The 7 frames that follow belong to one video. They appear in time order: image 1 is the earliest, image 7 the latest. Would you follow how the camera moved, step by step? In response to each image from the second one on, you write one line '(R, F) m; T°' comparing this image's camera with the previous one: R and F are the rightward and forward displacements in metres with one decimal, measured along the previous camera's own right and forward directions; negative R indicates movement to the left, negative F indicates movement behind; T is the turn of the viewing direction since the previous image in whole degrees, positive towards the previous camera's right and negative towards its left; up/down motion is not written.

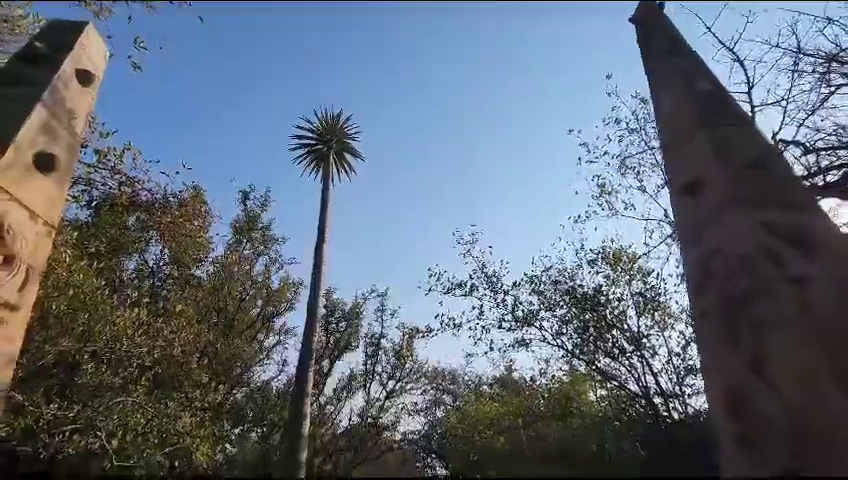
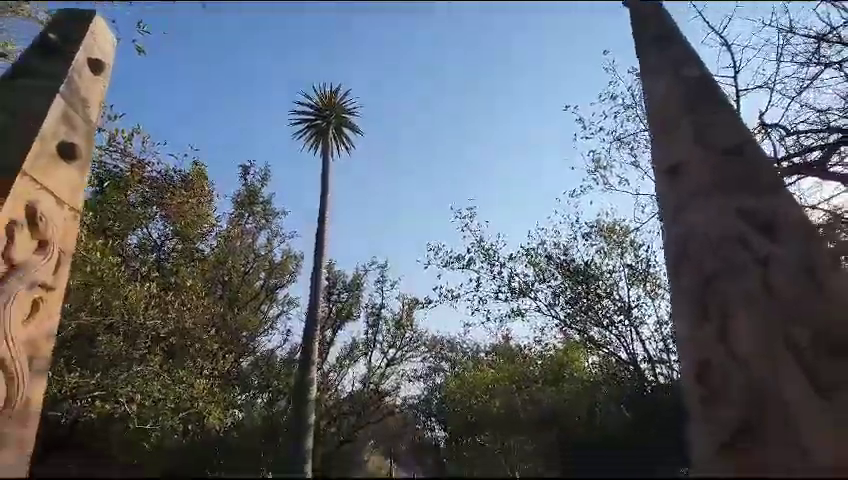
(0.0, -0.2) m; 0°
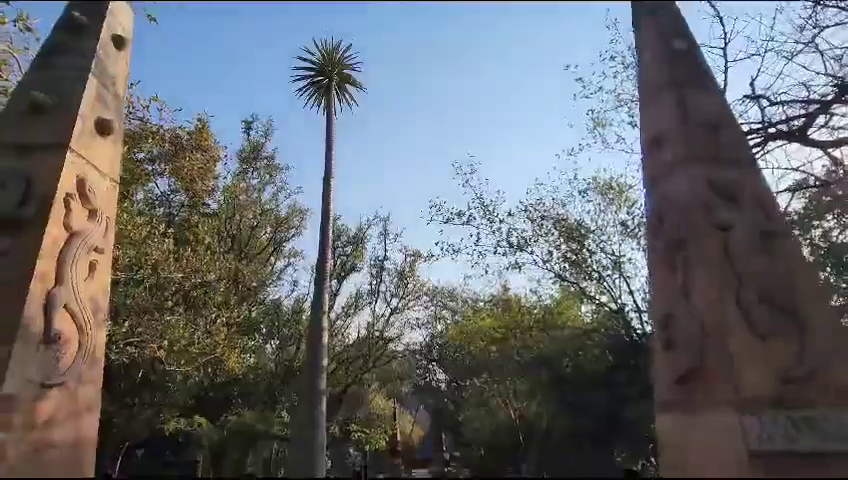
(0.0, -0.4) m; 0°
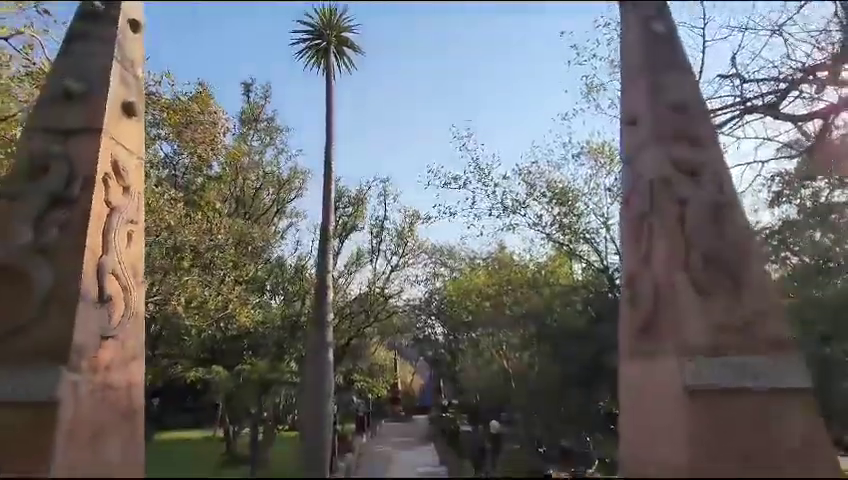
(0.0, -0.4) m; 0°
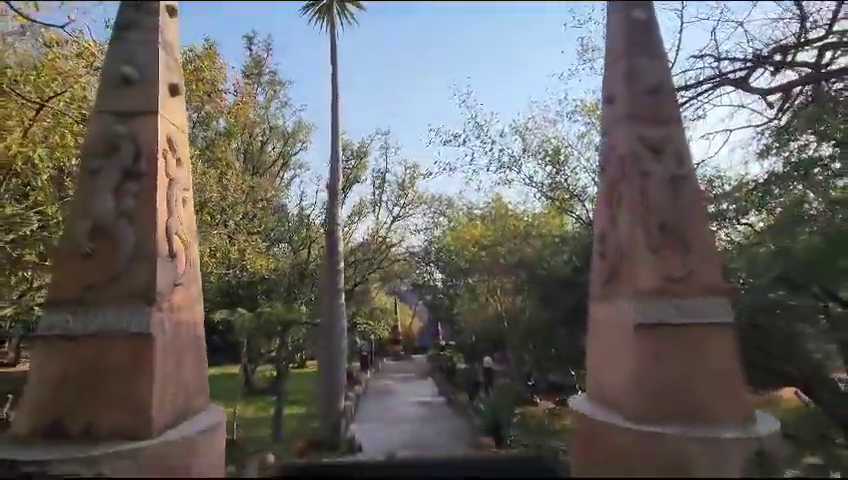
(-0.1, -0.7) m; 0°
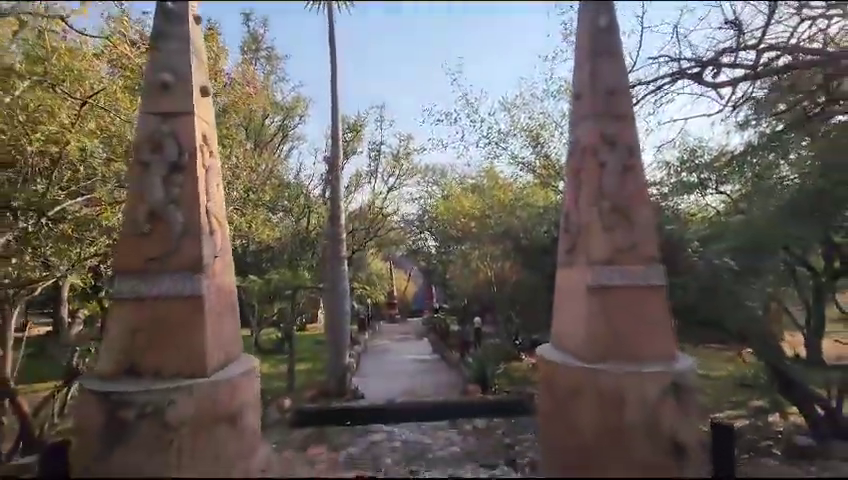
(0.0, -0.9) m; +1°
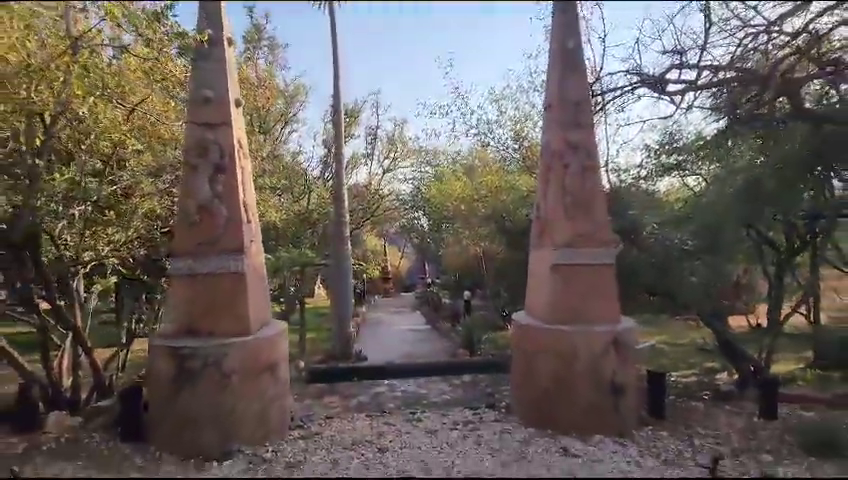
(-0.1, -1.2) m; +1°
